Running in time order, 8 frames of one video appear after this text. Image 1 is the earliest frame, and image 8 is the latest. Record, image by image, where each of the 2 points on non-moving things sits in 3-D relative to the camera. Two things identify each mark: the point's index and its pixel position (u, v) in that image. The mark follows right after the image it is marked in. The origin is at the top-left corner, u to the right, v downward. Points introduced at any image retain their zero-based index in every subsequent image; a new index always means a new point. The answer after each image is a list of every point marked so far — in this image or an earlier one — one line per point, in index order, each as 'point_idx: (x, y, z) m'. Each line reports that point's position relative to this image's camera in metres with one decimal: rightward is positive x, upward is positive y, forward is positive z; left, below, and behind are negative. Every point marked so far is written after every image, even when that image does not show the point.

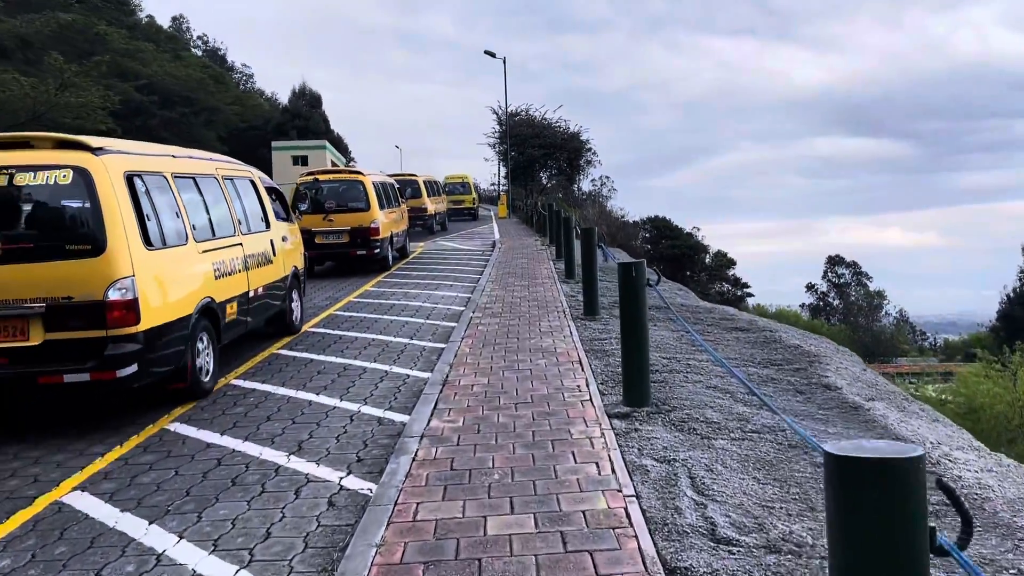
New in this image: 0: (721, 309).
0: (+2.5, -0.3, +10.0) m
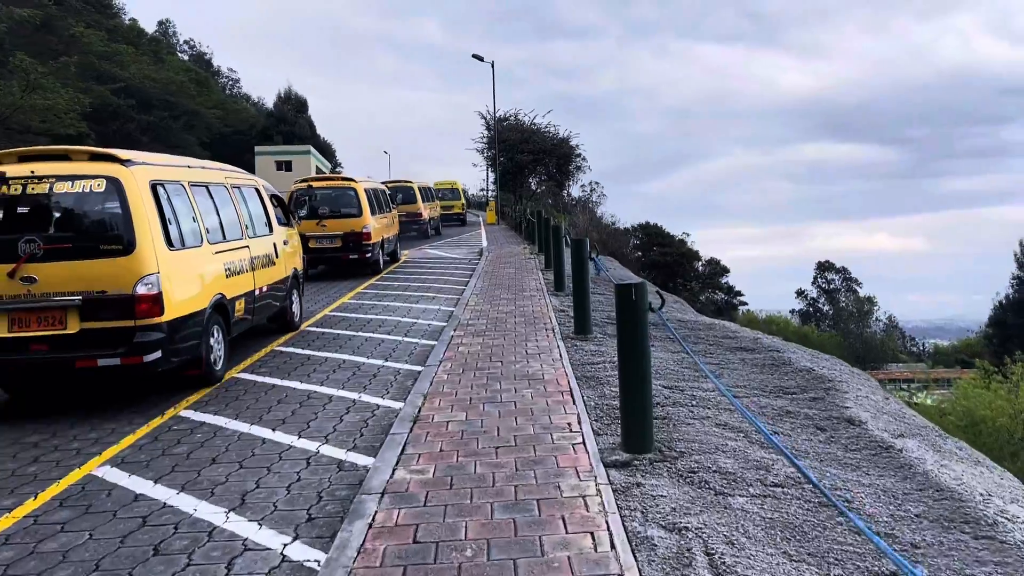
0: (+2.3, -0.4, +9.3) m
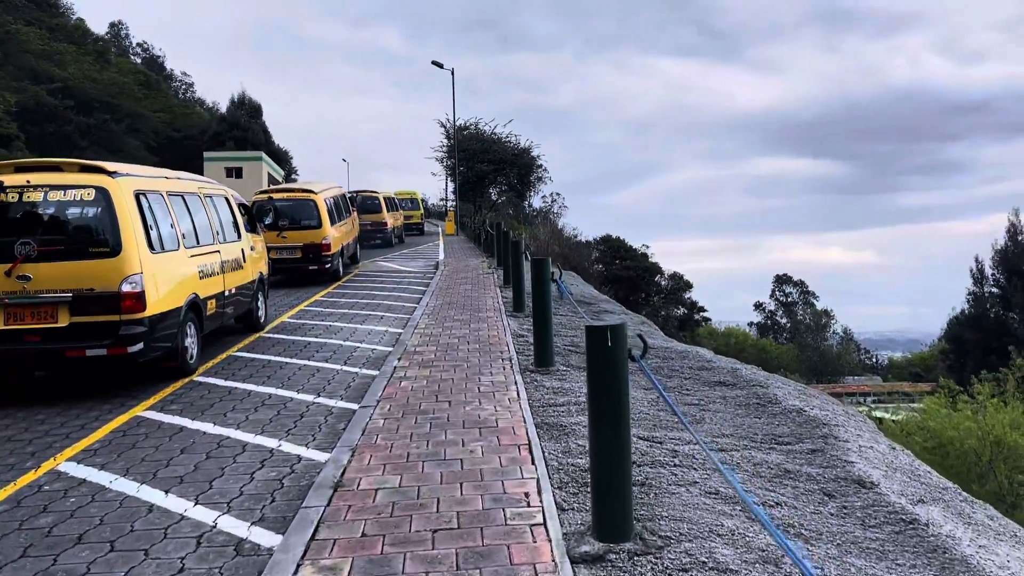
0: (+1.9, -0.7, +8.5) m
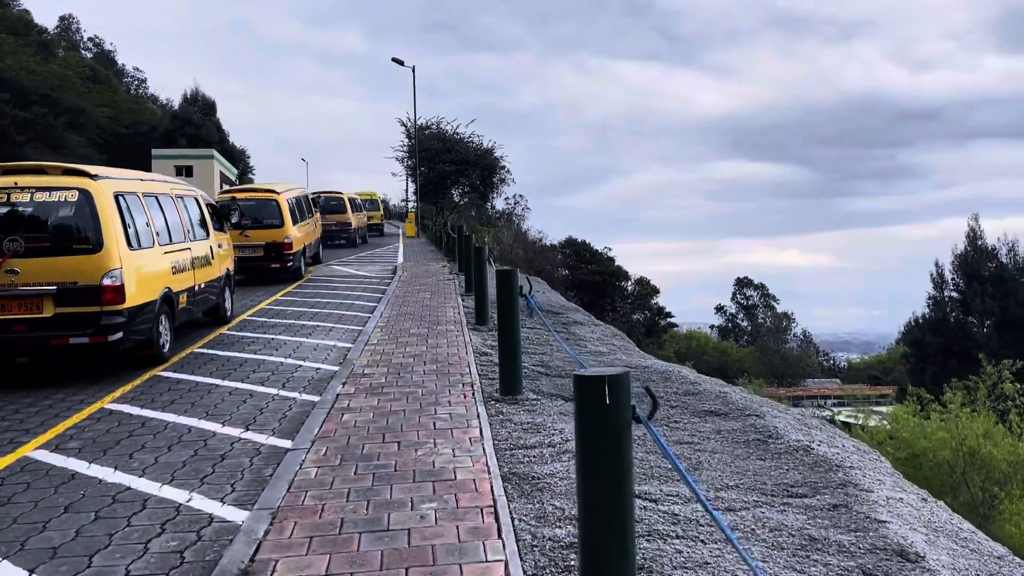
0: (+1.5, -0.8, +7.6) m
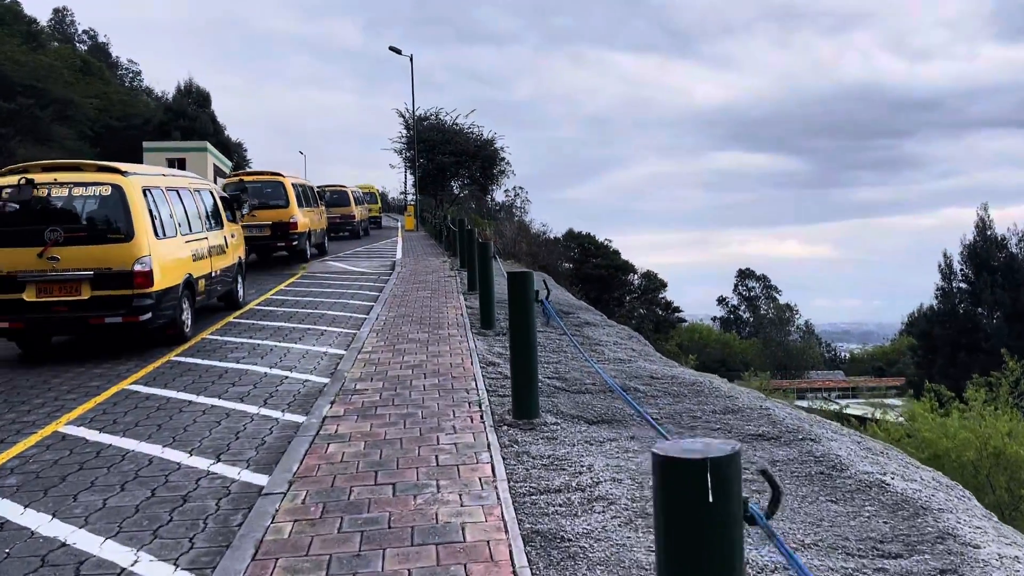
0: (+1.6, -0.8, +6.7) m
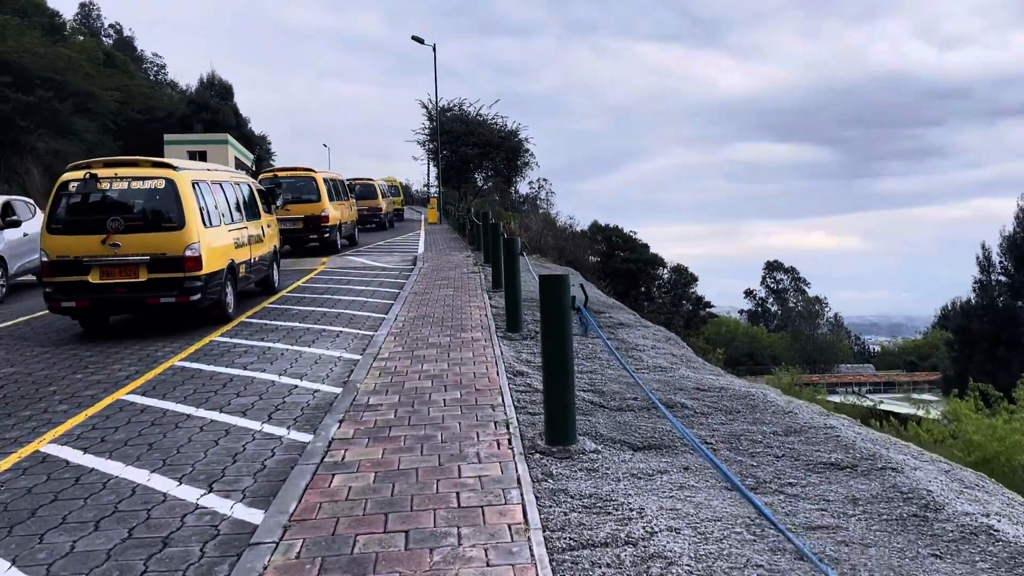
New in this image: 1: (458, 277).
0: (+1.8, -0.8, +6.0) m
1: (-0.9, +0.2, +13.7) m
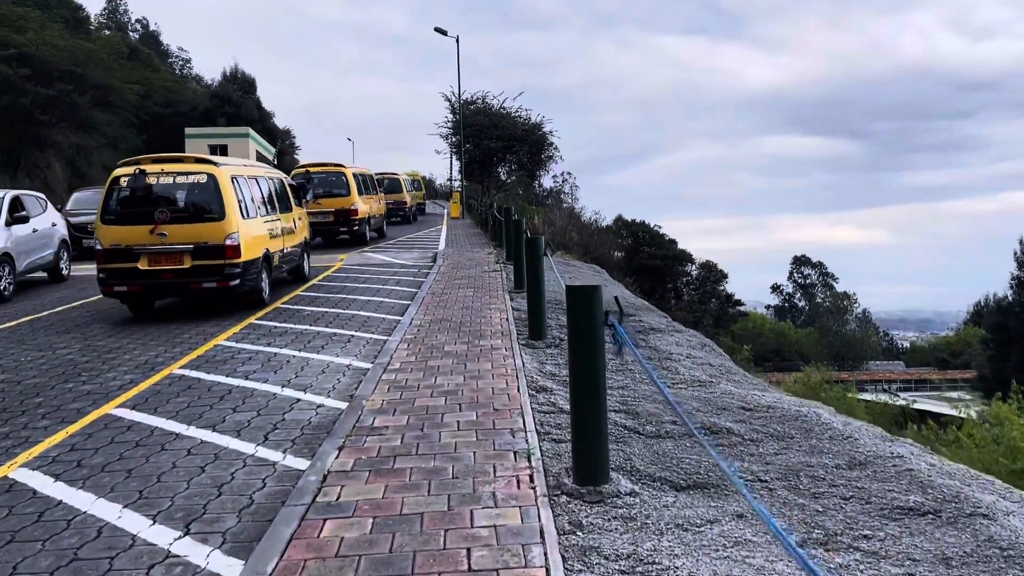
0: (+2.0, -0.9, +5.3) m
1: (-0.5, +0.2, +13.0) m
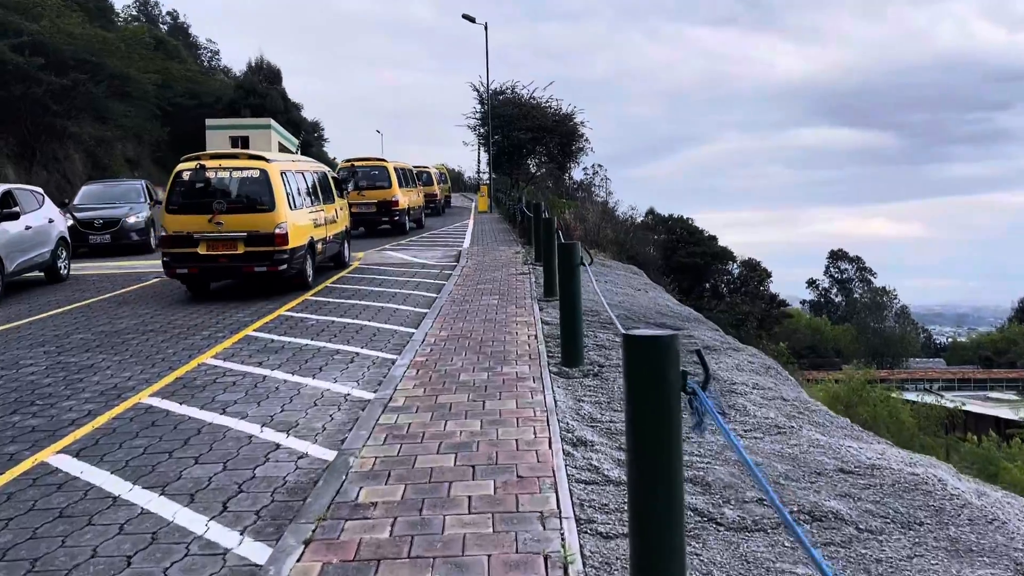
0: (+2.1, -1.0, +3.9) m
1: (-0.1, +0.1, +11.8) m
